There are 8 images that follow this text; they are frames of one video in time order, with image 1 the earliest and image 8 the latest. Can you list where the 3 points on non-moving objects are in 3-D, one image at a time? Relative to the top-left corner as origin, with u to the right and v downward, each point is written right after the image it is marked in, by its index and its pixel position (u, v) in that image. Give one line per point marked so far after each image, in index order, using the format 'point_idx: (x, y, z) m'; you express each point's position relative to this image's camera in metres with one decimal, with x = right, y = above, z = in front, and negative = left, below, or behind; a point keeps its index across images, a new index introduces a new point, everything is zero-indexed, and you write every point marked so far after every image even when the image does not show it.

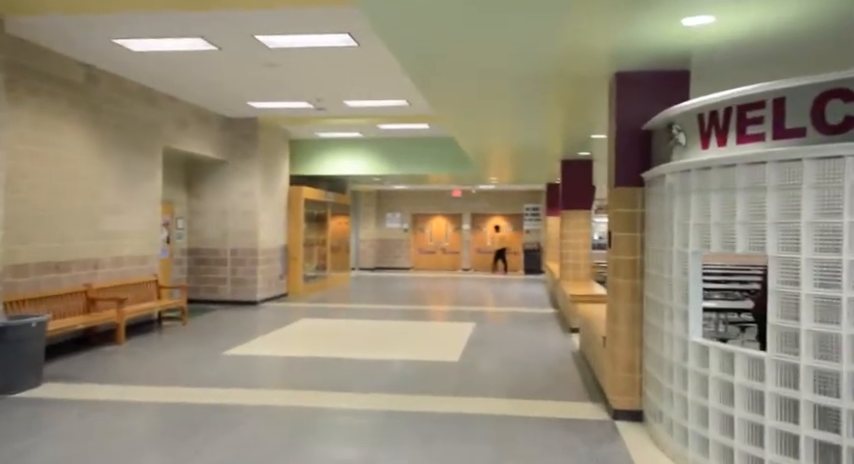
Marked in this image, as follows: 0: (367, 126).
0: (-1.2, +2.1, +11.9) m
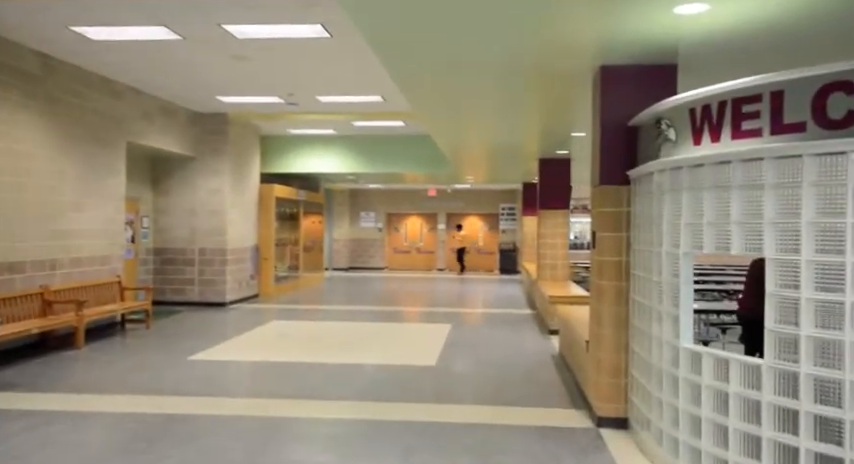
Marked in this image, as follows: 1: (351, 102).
0: (-1.6, +2.1, +11.6) m
1: (-1.3, +2.1, +10.0) m
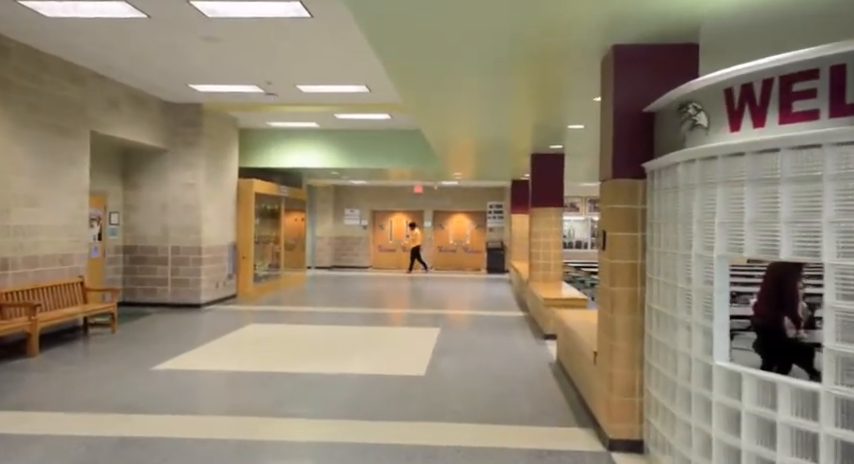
0: (-1.9, +2.1, +11.0) m
1: (-1.4, +2.1, +9.4) m
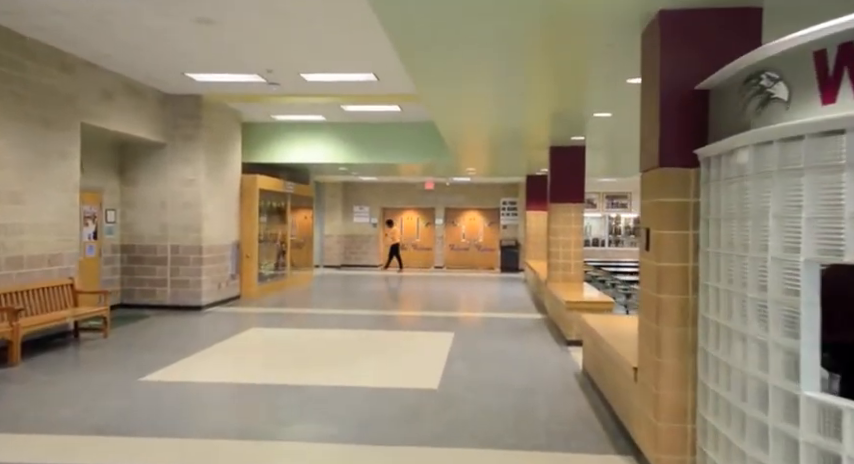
0: (-1.7, +2.1, +10.5) m
1: (-1.3, +2.2, +8.9) m
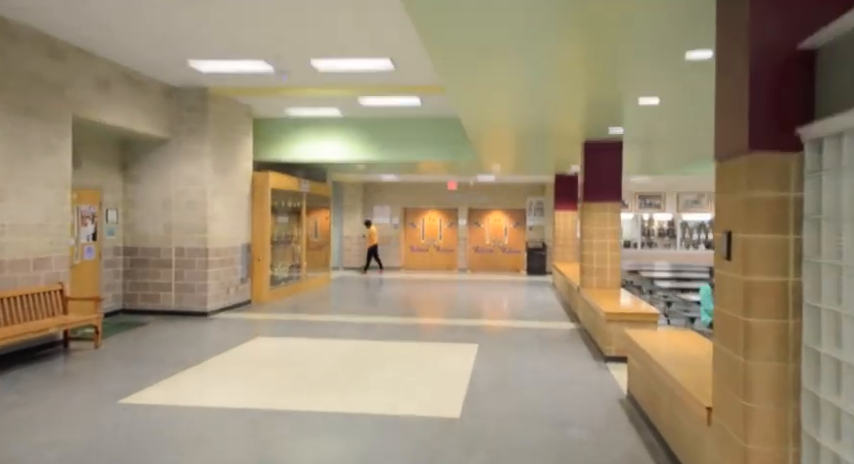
0: (-1.3, +2.1, +9.8) m
1: (-1.0, +2.1, +8.2) m
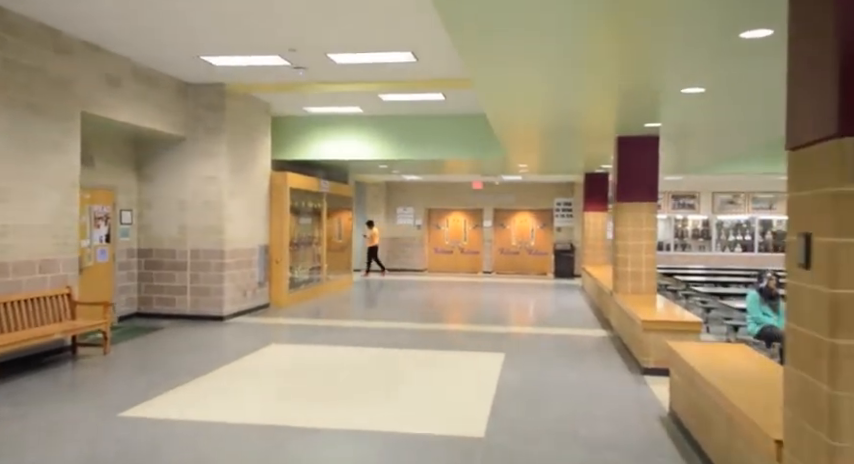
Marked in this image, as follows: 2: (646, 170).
0: (-0.9, +2.1, +9.5) m
1: (-0.7, +2.1, +7.8) m
2: (+3.1, +0.9, +8.7) m
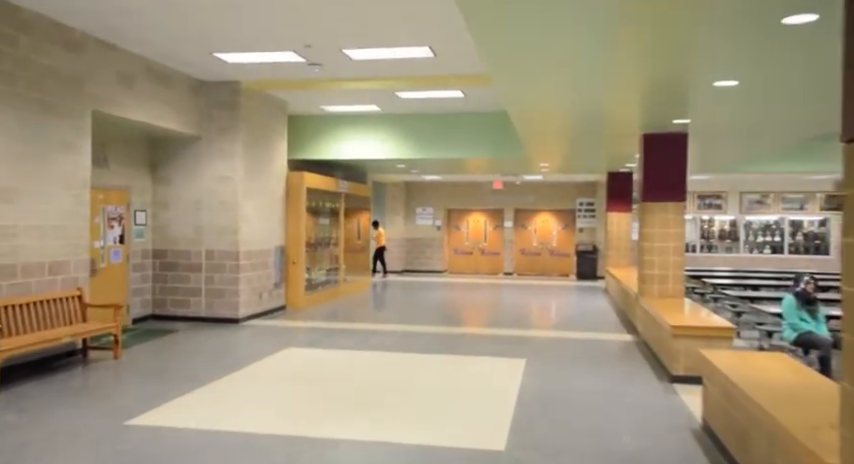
0: (-0.7, +2.1, +9.3) m
1: (-0.5, +2.1, +7.6) m
2: (+3.4, +0.9, +8.4) m
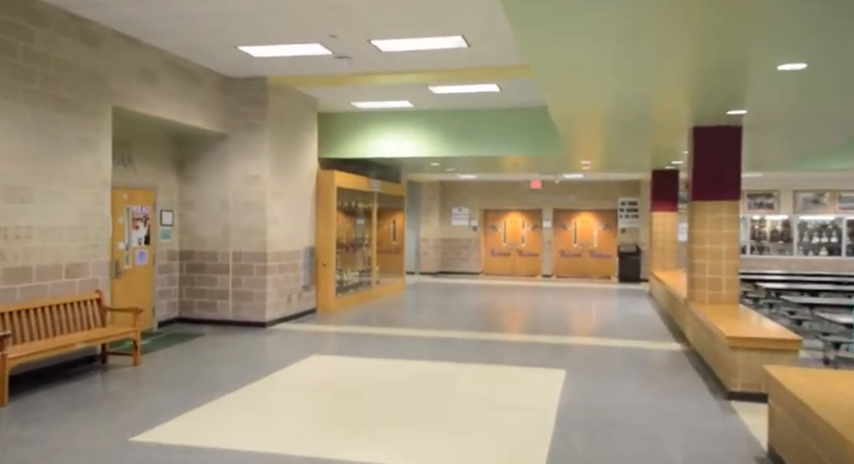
0: (-0.2, +2.1, +8.9) m
1: (-0.1, +2.1, +7.2) m
2: (+3.8, +0.8, +7.8) m
